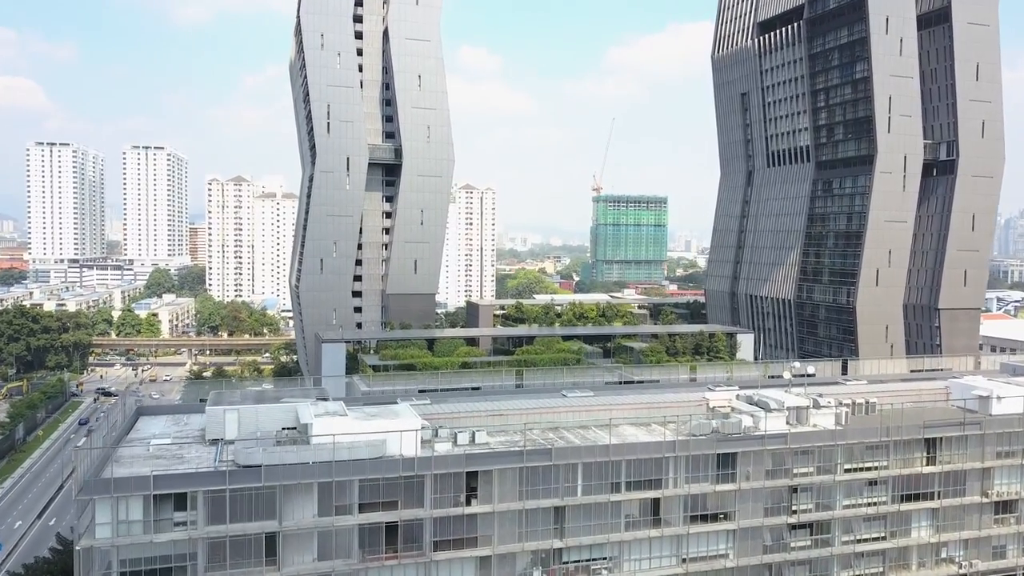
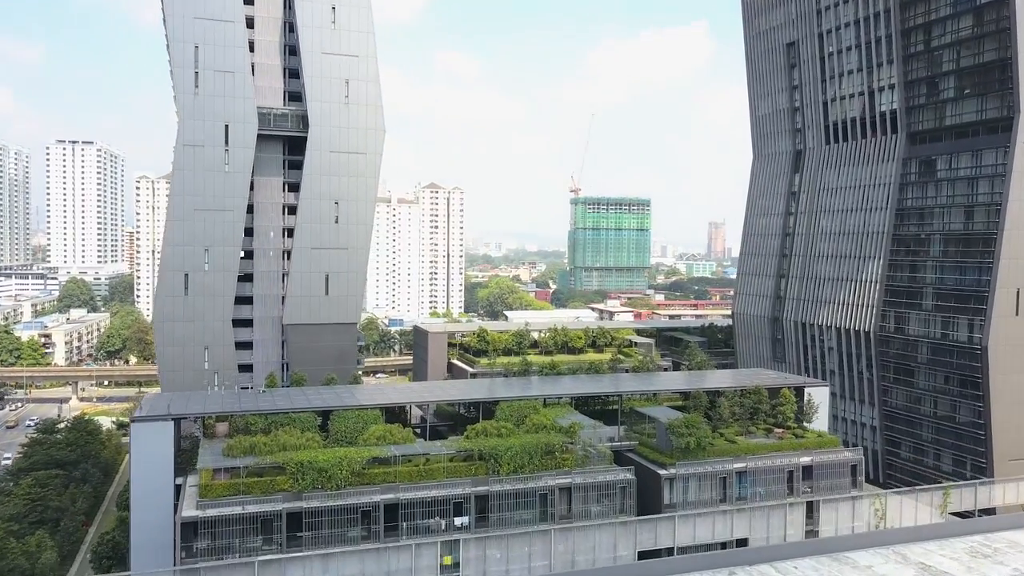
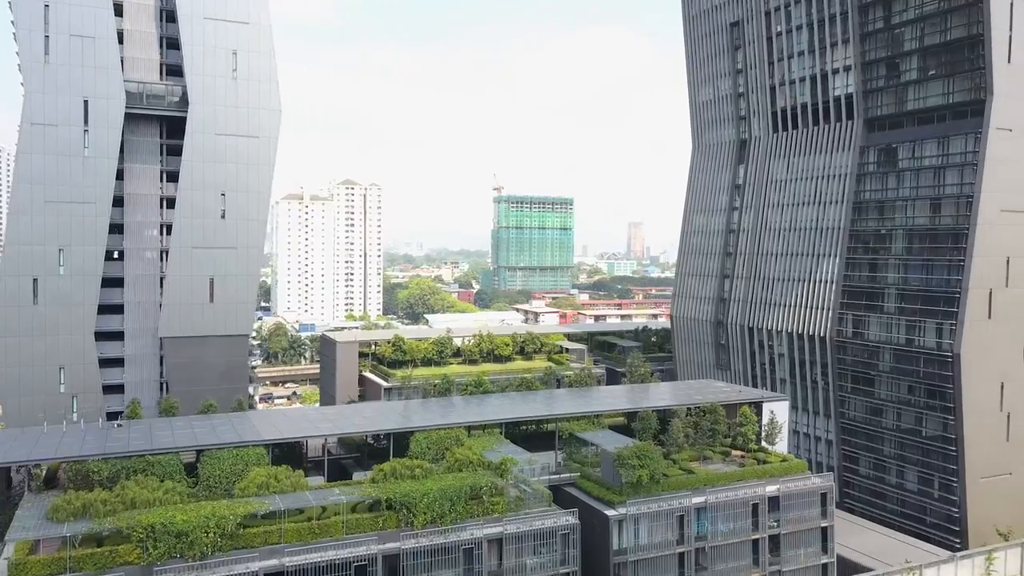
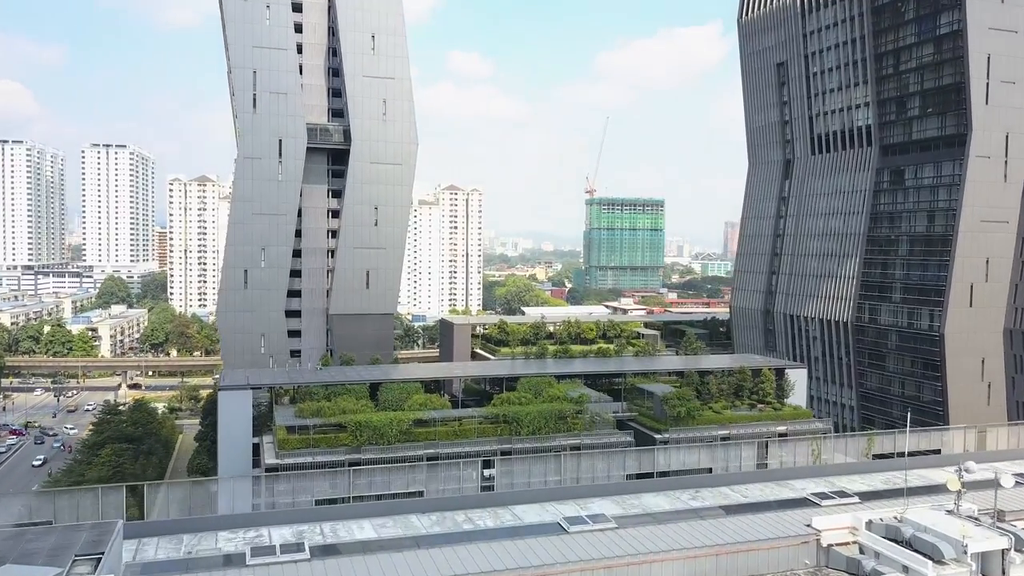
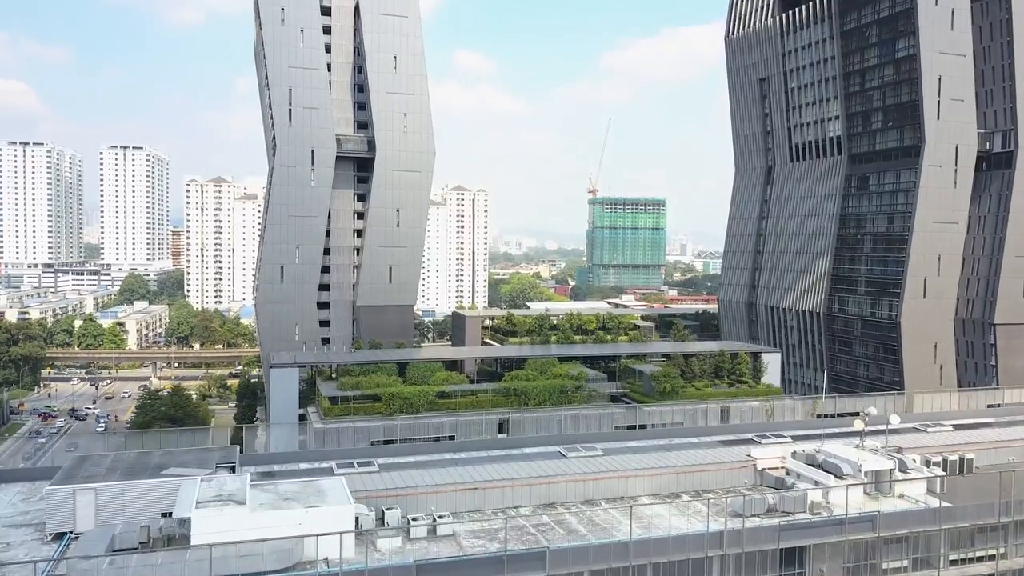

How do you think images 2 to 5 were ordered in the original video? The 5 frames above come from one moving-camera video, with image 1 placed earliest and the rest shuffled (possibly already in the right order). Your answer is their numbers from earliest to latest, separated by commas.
5, 4, 2, 3
